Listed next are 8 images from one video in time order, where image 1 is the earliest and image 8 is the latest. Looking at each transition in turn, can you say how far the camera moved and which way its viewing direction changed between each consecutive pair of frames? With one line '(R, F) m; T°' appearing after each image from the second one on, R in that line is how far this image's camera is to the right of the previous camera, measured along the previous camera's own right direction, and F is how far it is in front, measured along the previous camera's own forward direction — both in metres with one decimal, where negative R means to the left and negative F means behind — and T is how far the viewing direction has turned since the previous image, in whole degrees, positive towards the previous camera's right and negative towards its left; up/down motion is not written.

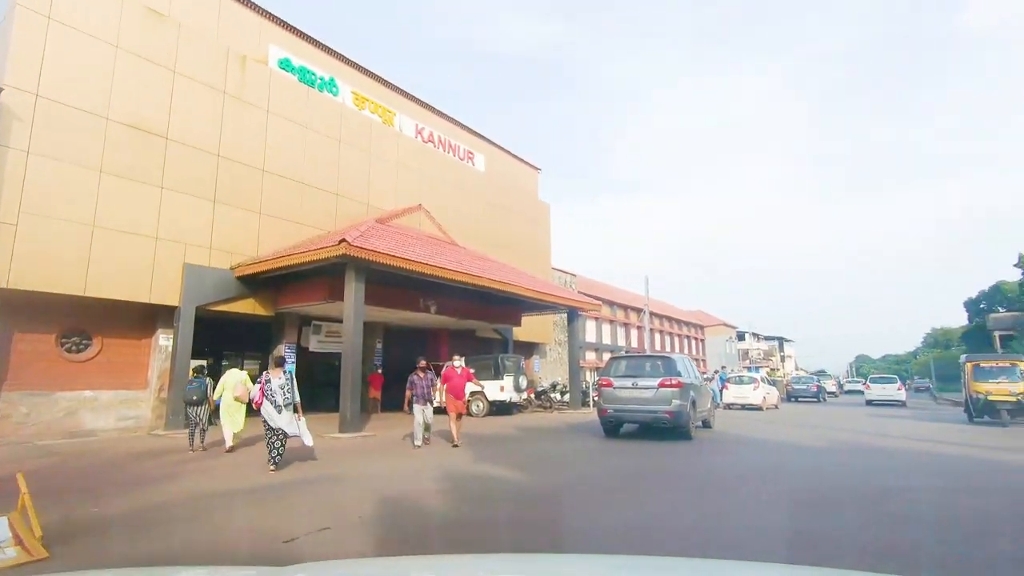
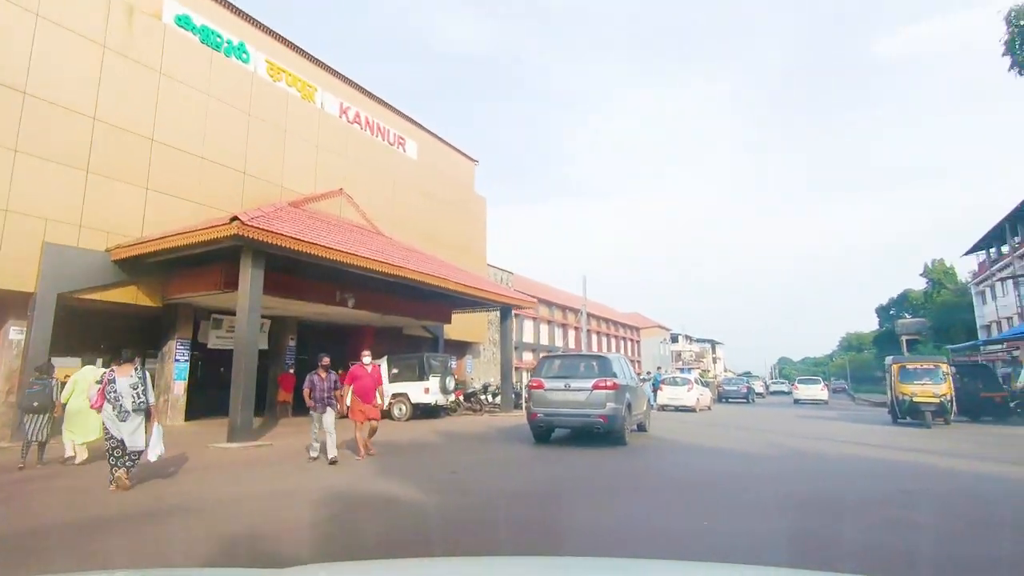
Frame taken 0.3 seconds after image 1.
(+0.4, +1.3) m; +6°
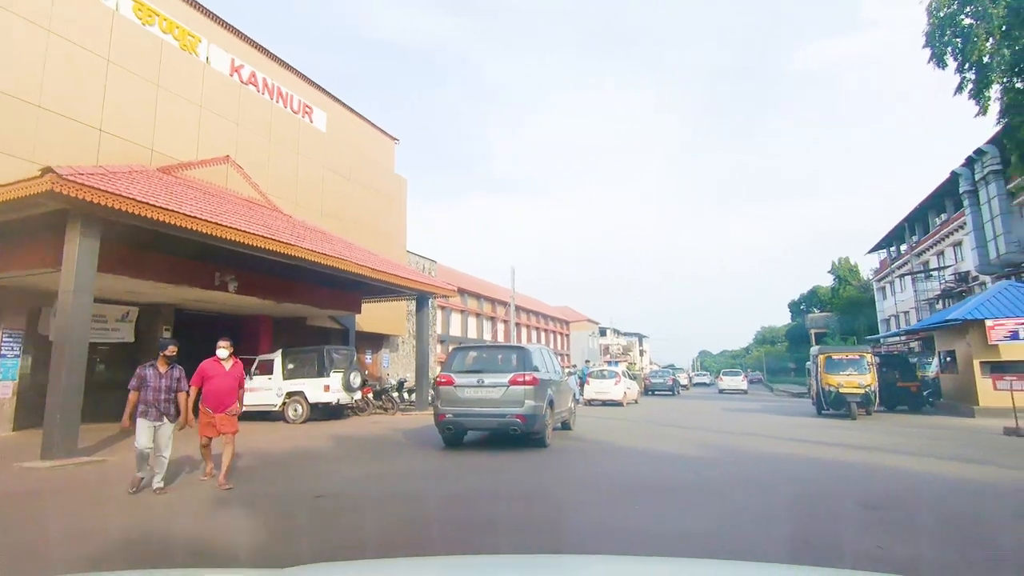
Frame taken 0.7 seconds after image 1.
(+0.5, +1.7) m; +7°
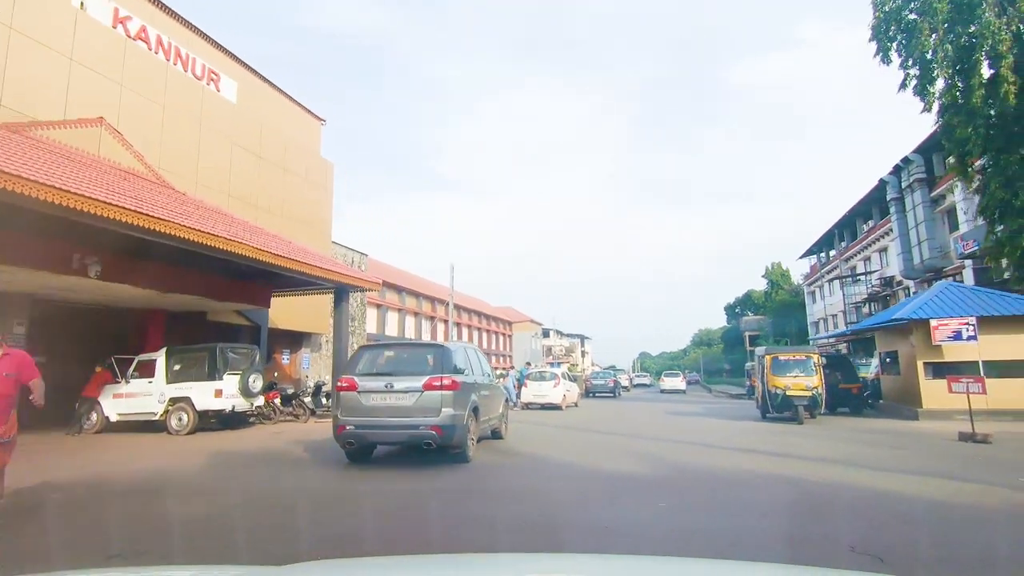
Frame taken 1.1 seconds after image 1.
(+0.5, +1.6) m; +6°
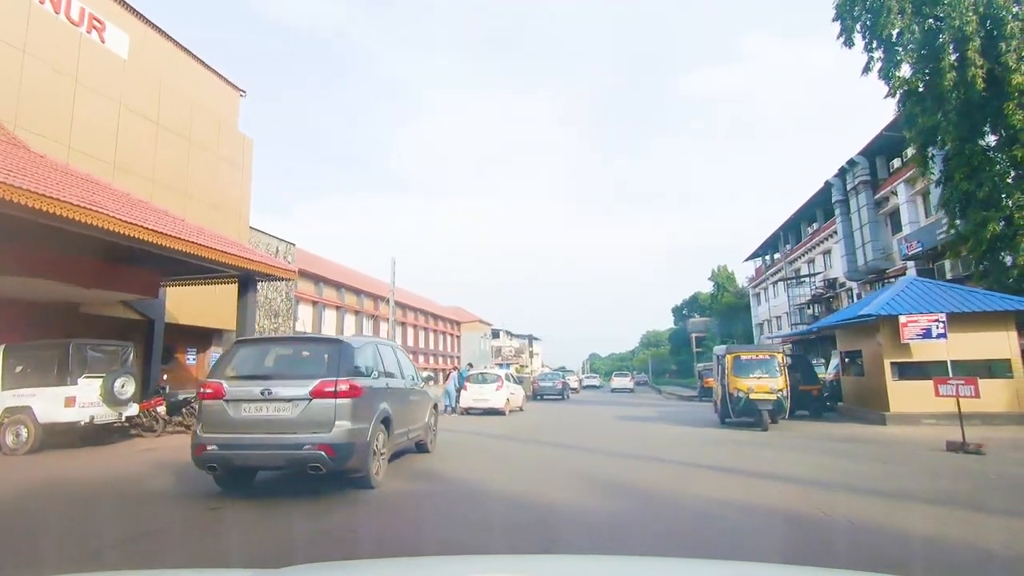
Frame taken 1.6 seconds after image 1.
(+0.5, +2.0) m; +5°
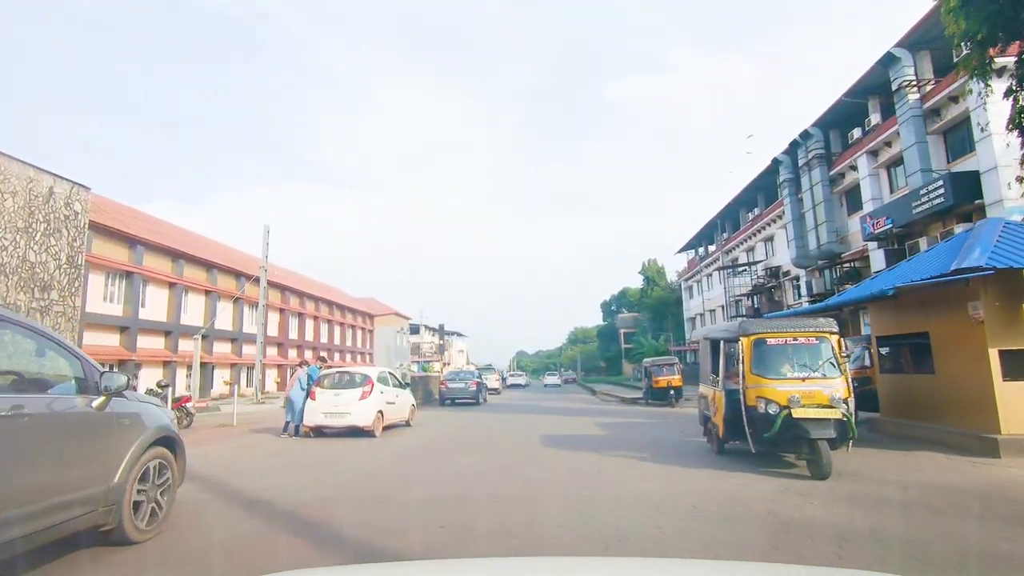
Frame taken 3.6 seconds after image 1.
(+1.2, +6.5) m; +7°
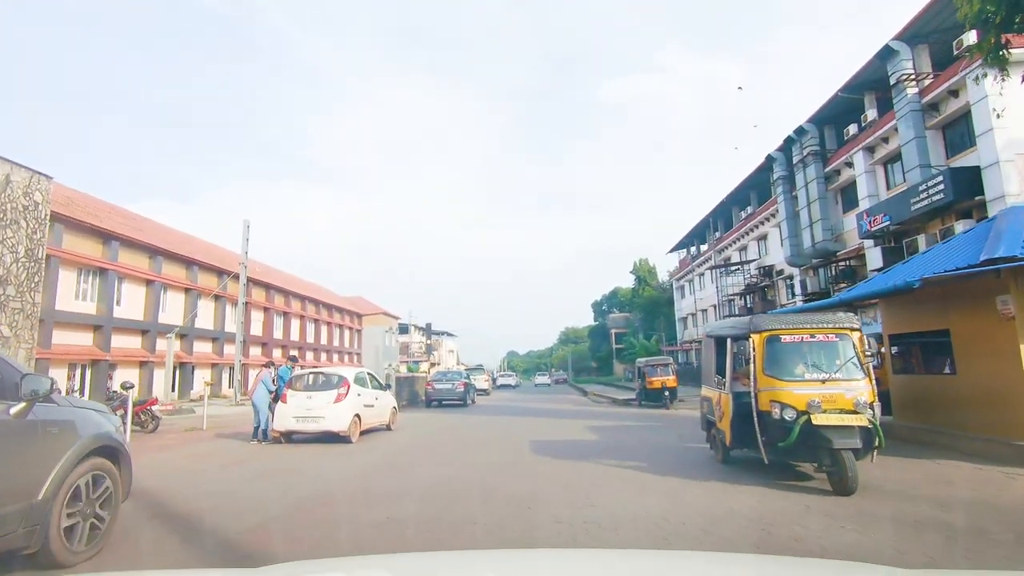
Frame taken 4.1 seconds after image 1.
(+0.1, +0.8) m; +1°
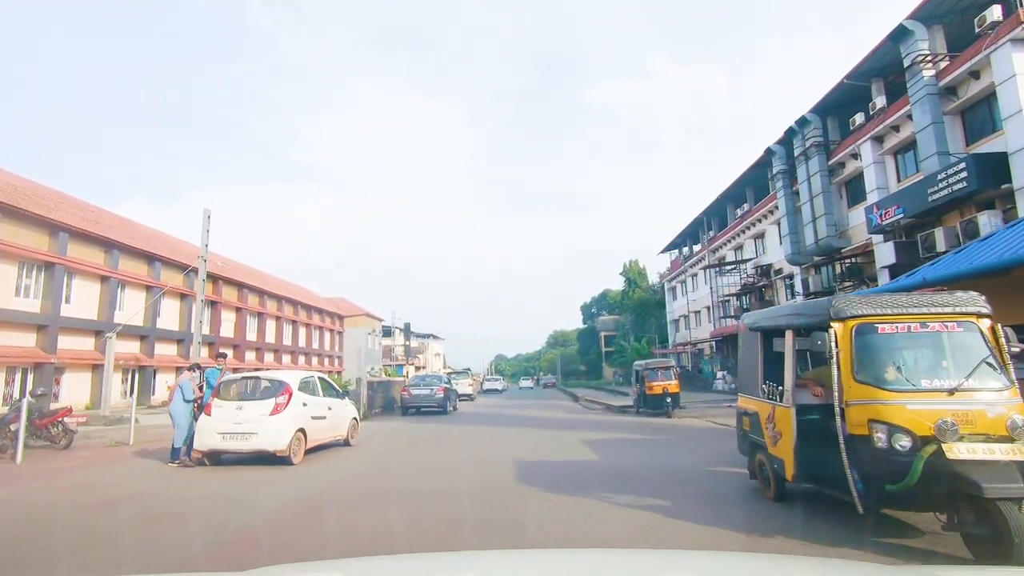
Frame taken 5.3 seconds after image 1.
(+0.1, +2.2) m; +1°
